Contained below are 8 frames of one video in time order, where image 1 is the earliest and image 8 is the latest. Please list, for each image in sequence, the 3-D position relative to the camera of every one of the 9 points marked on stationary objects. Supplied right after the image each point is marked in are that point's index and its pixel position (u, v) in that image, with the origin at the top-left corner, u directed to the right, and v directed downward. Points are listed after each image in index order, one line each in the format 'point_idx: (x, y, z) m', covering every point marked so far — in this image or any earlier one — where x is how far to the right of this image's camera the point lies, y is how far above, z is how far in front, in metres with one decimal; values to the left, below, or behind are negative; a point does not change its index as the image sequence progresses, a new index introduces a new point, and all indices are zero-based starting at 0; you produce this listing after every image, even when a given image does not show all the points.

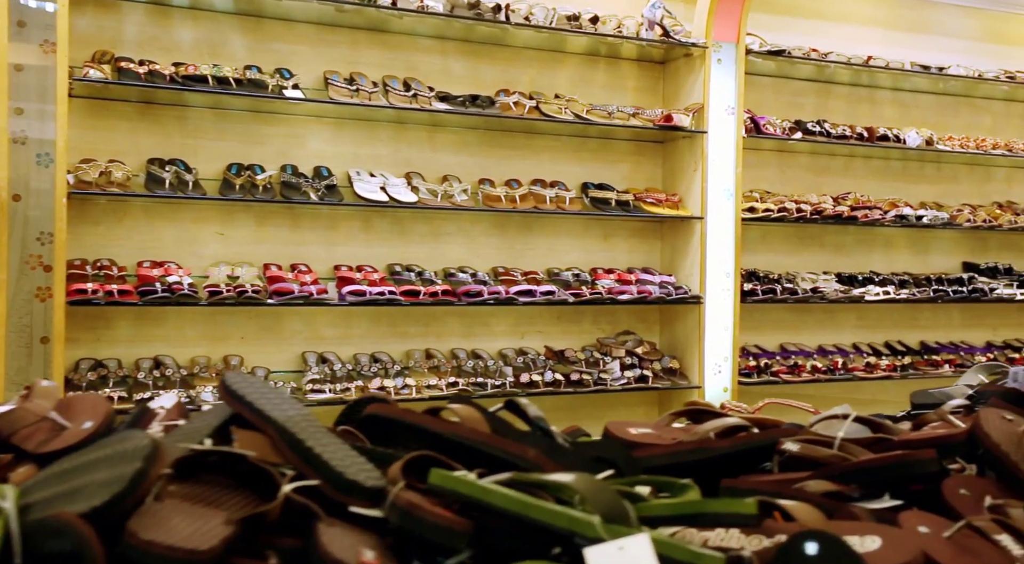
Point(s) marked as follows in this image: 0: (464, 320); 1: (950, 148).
0: (-0.2, -0.2, +3.7) m
1: (+2.0, +0.6, +4.4) m
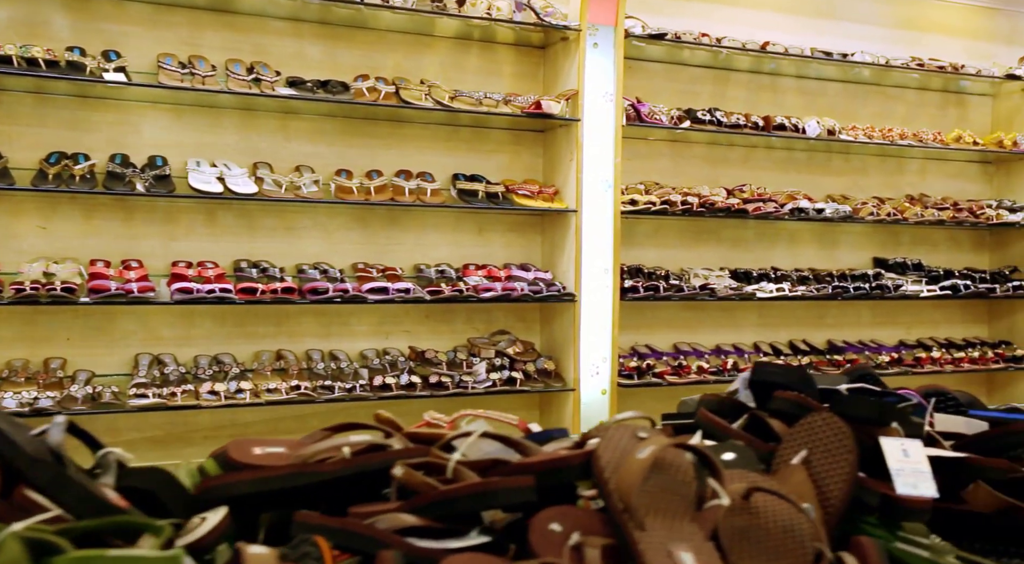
0: (-0.7, -0.1, +3.5) m
1: (+1.5, +0.6, +4.2) m
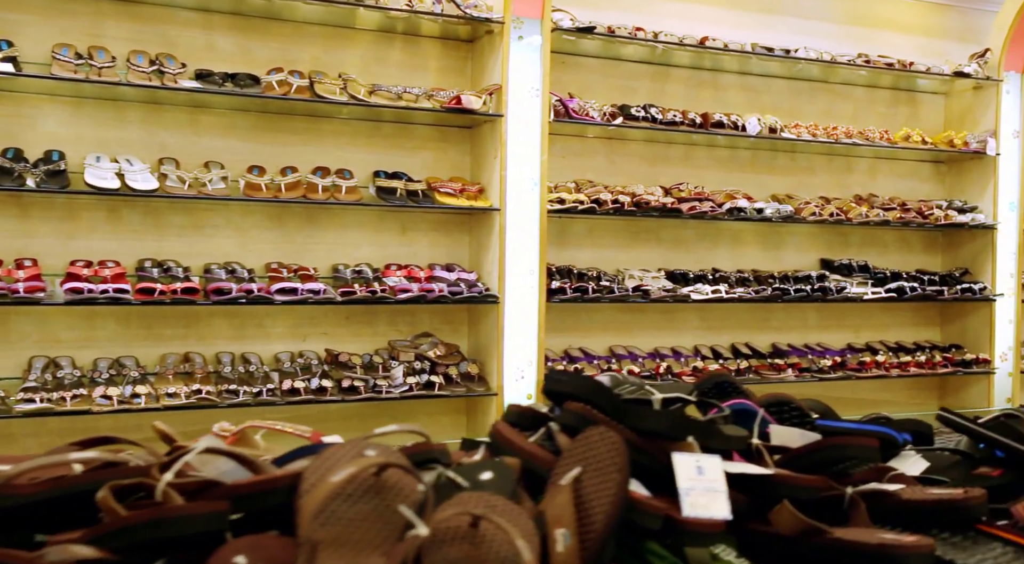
0: (-1.0, -0.1, +3.4) m
1: (+1.2, +0.6, +4.1) m
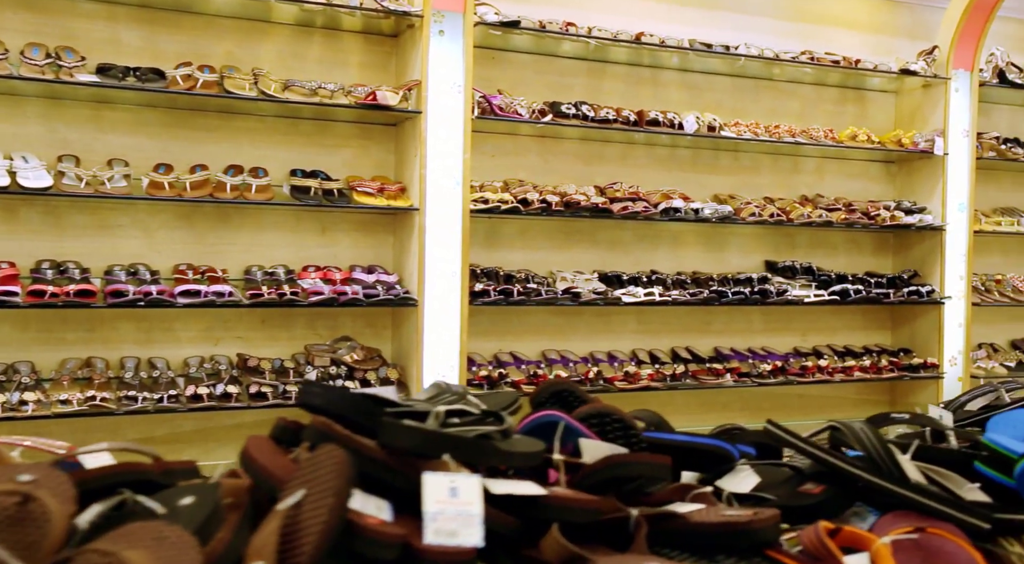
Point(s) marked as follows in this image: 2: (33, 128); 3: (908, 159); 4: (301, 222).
0: (-1.3, -0.1, +3.2) m
1: (+1.0, +0.6, +4.0) m
2: (-1.6, +0.5, +3.1) m
3: (+1.9, +0.6, +4.6) m
4: (-0.8, +0.2, +3.5) m
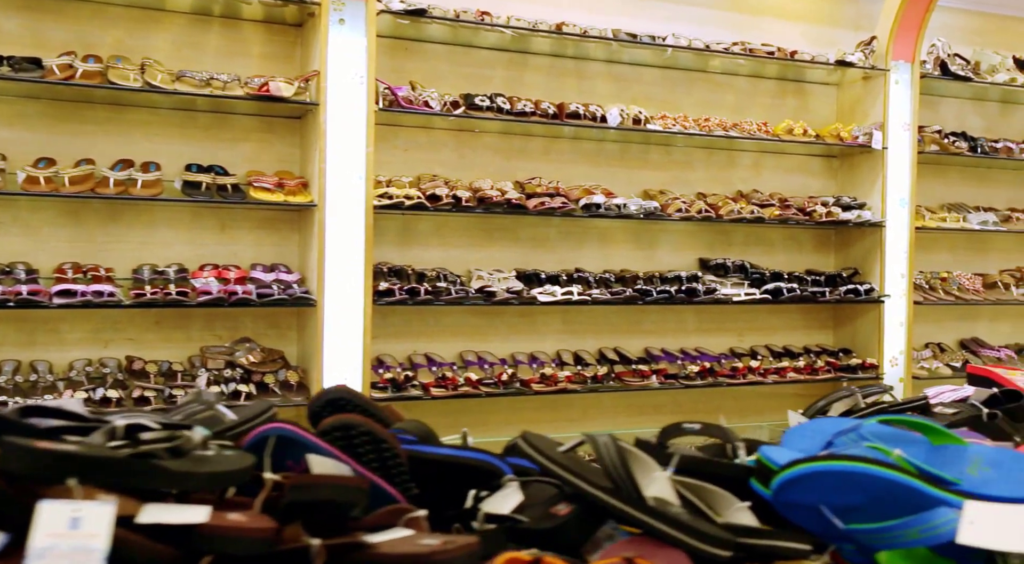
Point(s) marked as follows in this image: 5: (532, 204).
0: (-1.6, -0.1, +3.1) m
1: (+0.6, +0.6, +3.9) m
2: (-1.9, +0.5, +2.9) m
3: (+1.6, +0.6, +4.4) m
4: (-1.1, +0.2, +3.3) m
5: (+0.1, +0.3, +3.6) m
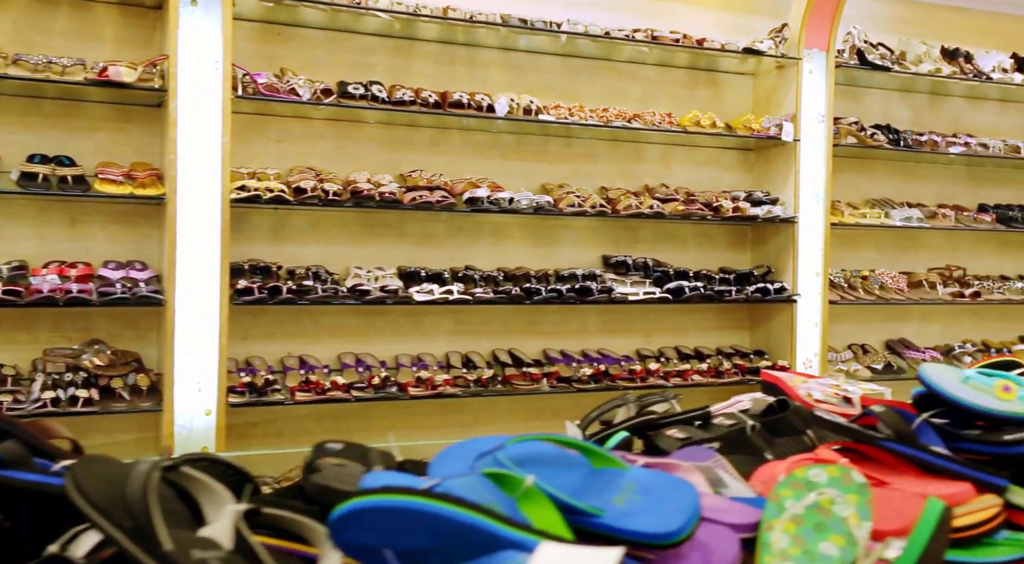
0: (-2.1, -0.1, +2.9) m
1: (+0.2, +0.6, +3.7) m
2: (-2.3, +0.5, +2.7) m
3: (+1.1, +0.6, +4.3) m
4: (-1.6, +0.2, +3.1) m
5: (-0.4, +0.3, +3.4) m
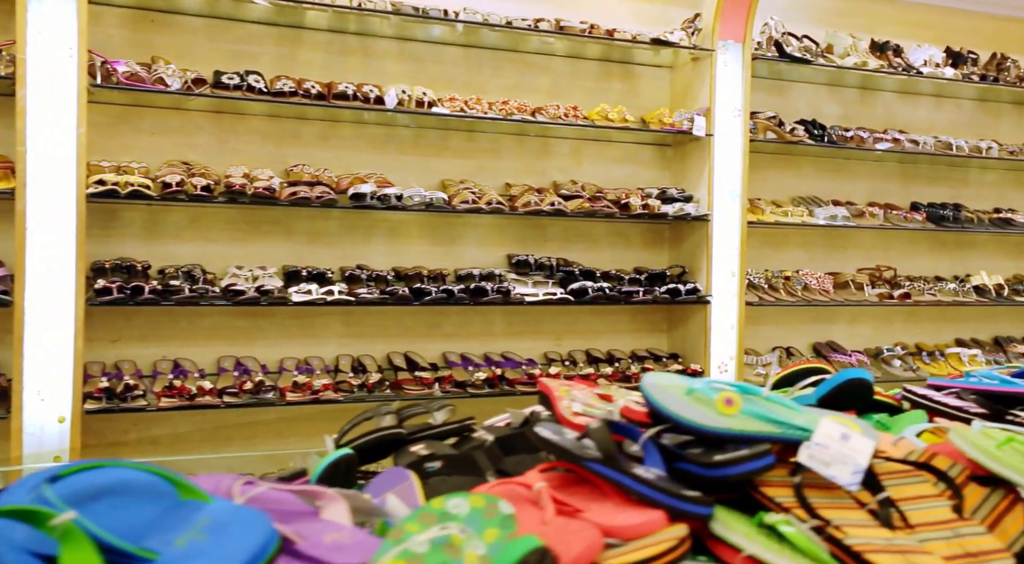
0: (-2.4, -0.1, +2.7) m
1: (-0.2, +0.6, +3.5) m
2: (-2.7, +0.5, +2.6) m
3: (+0.7, +0.6, +4.1) m
4: (-1.9, +0.2, +3.0) m
5: (-0.8, +0.3, +3.2) m
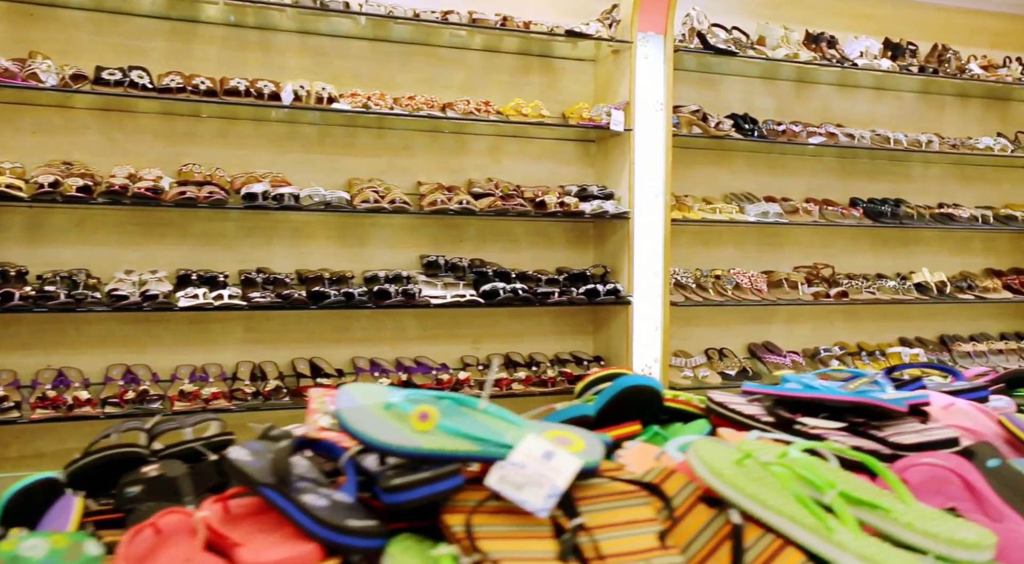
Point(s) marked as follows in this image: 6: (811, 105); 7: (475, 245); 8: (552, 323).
0: (-2.8, -0.2, +2.6) m
1: (-0.6, +0.6, +3.4) m
2: (-3.1, +0.5, +2.4) m
3: (+0.4, +0.6, +4.0) m
4: (-2.3, +0.2, +2.8) m
5: (-1.1, +0.3, +3.1) m
6: (+1.5, +0.9, +4.7) m
7: (-0.2, +0.2, +3.9) m
8: (+0.2, -0.2, +4.0) m
